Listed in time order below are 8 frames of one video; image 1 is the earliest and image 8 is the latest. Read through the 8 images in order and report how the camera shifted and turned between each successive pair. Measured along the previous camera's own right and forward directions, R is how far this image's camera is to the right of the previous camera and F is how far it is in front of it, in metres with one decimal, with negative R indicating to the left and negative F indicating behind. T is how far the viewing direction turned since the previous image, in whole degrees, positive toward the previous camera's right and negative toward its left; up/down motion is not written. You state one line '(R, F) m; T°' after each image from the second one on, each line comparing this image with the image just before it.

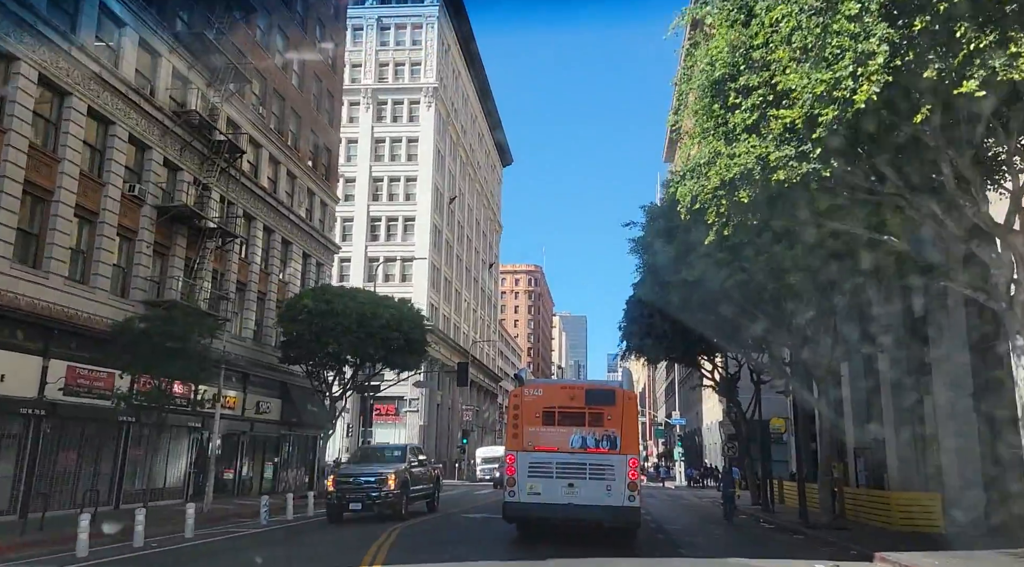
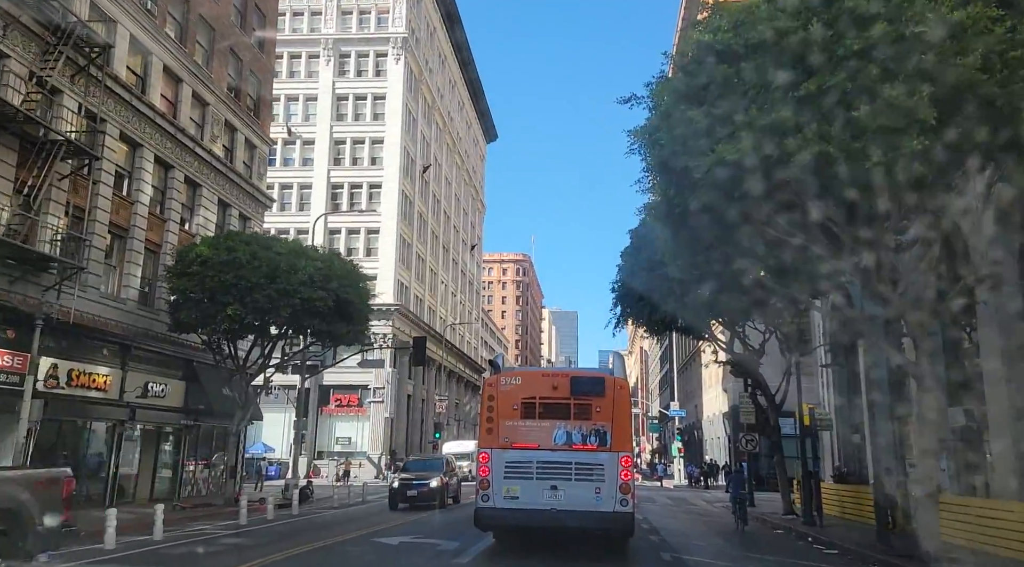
(+0.9, +7.6) m; +1°
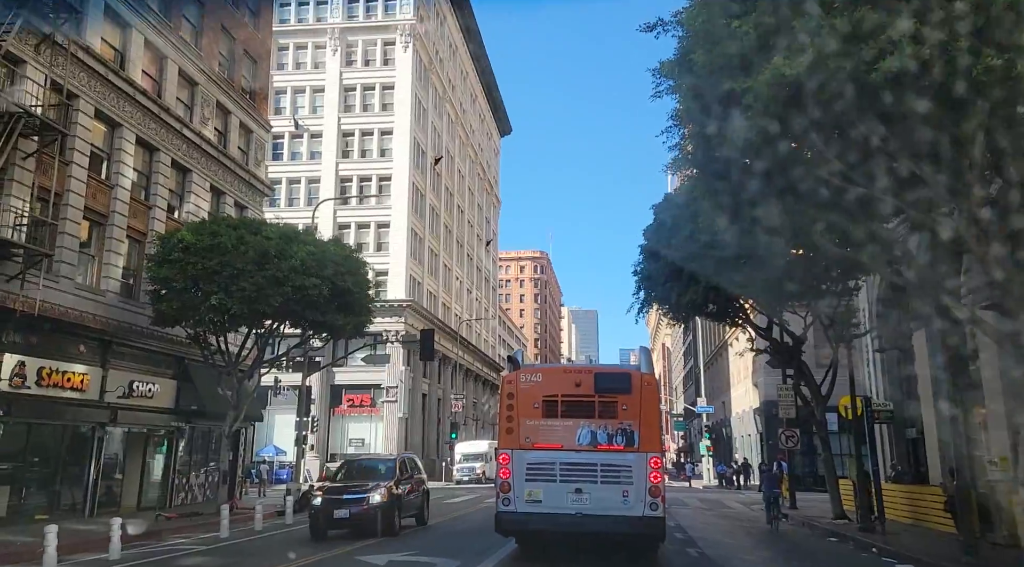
(+0.2, +2.3) m; -1°
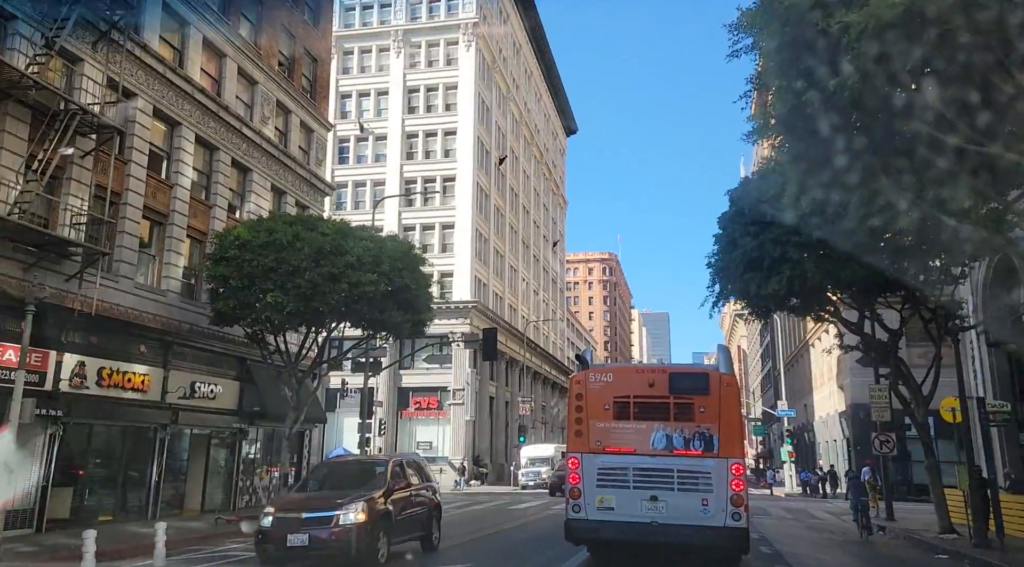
(+0.1, +1.2) m; -5°
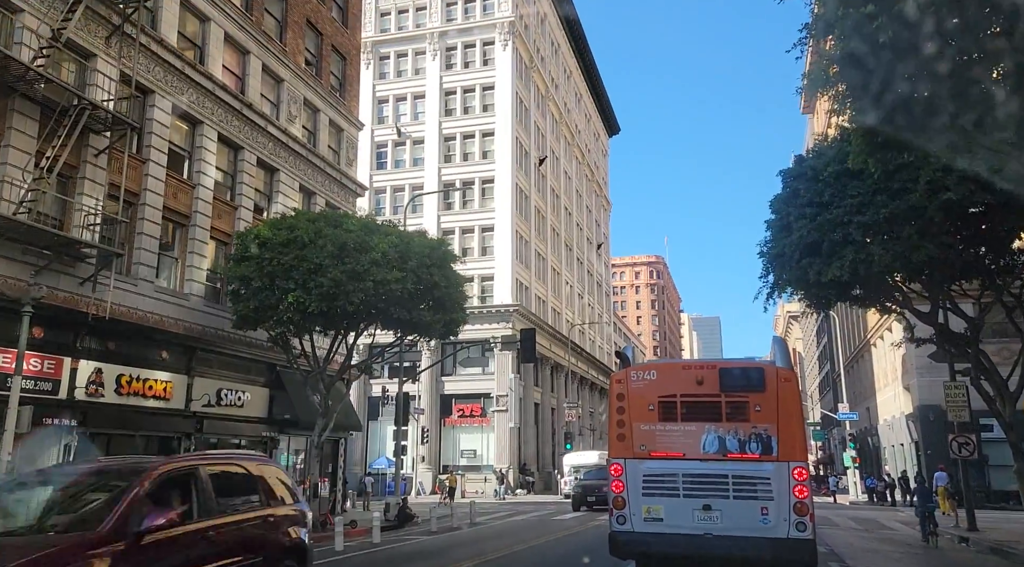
(+0.3, +1.4) m; -3°
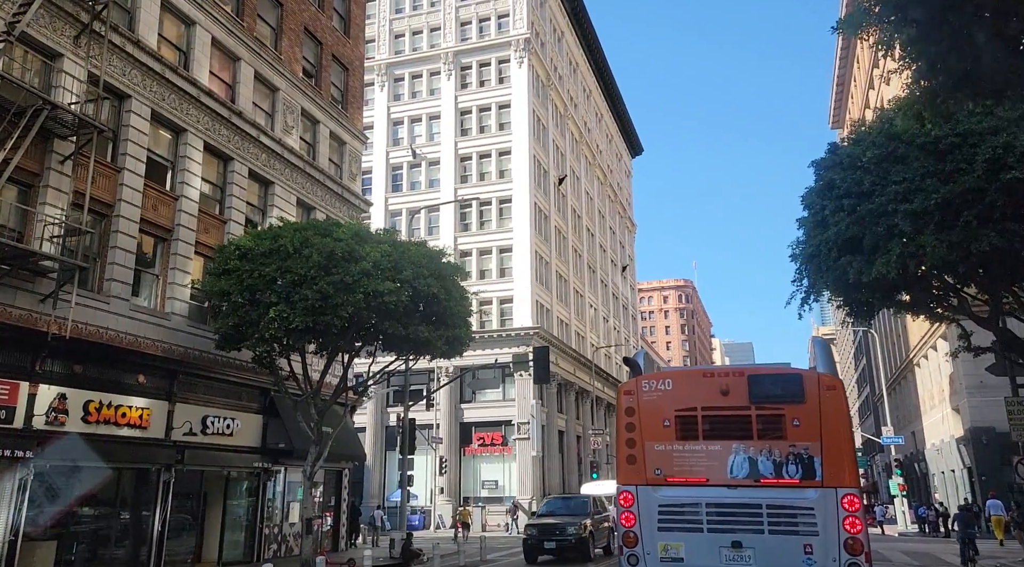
(+0.6, +2.0) m; -2°
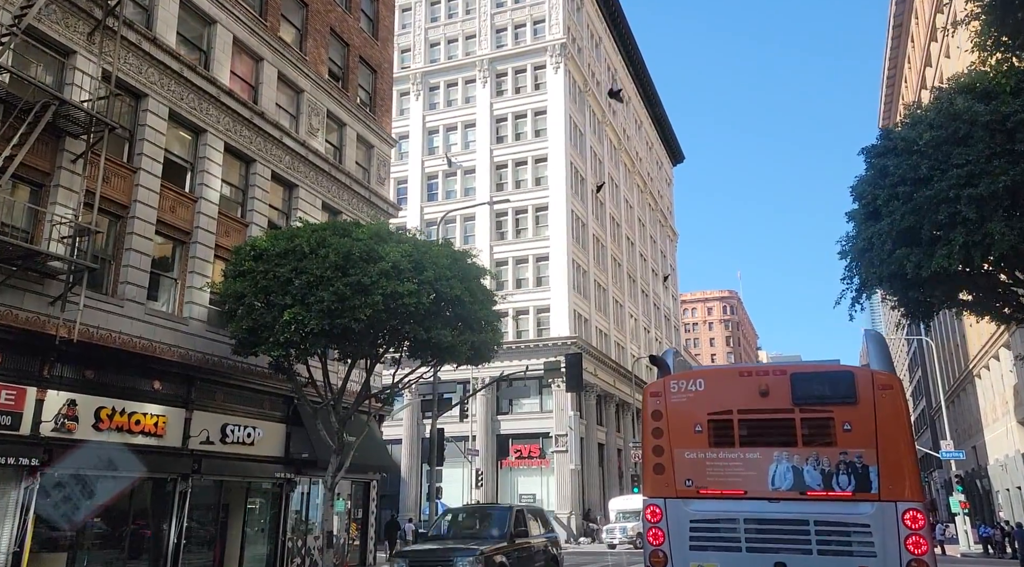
(+0.4, +1.0) m; -3°
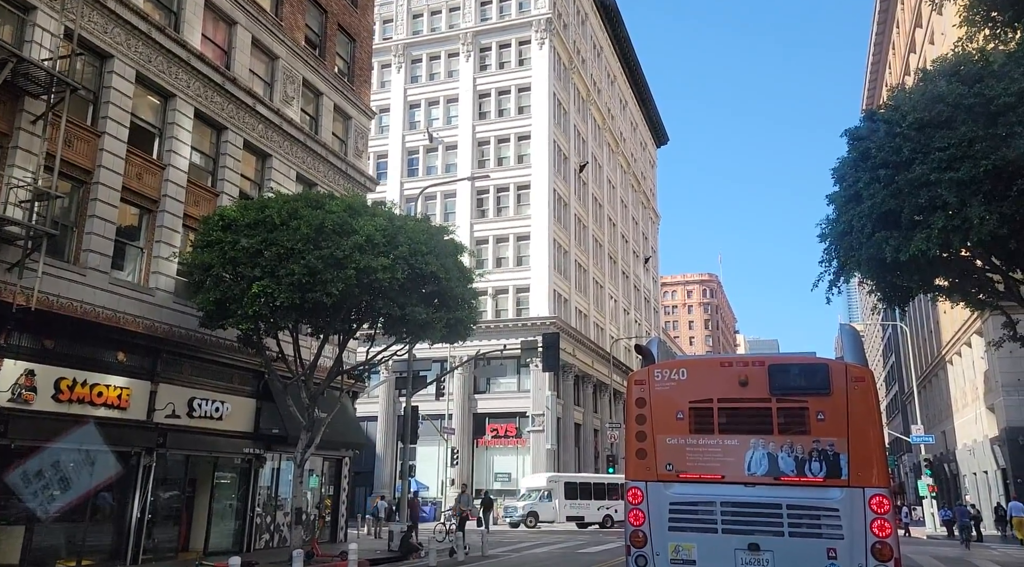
(+0.1, +0.4) m; +1°
